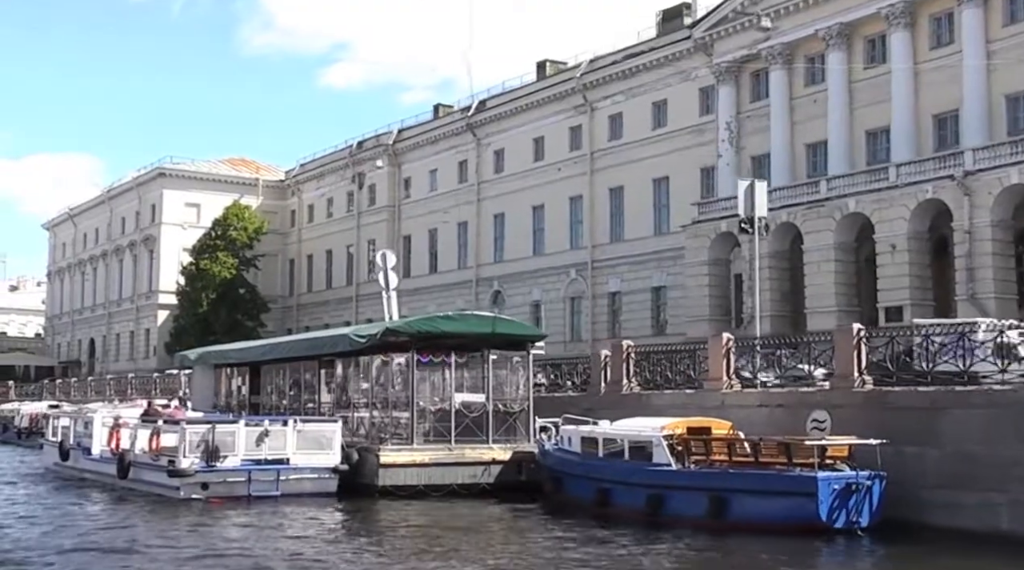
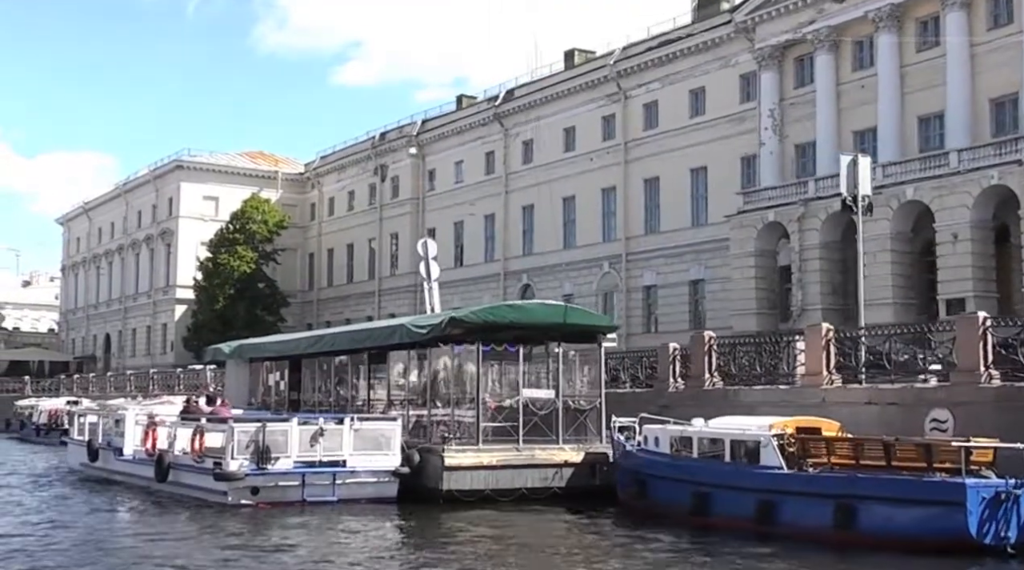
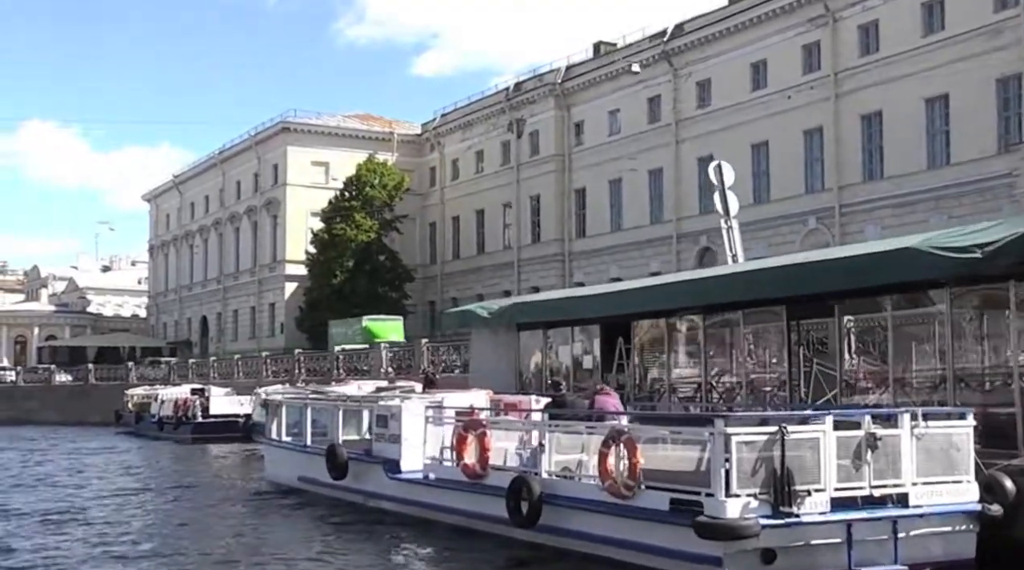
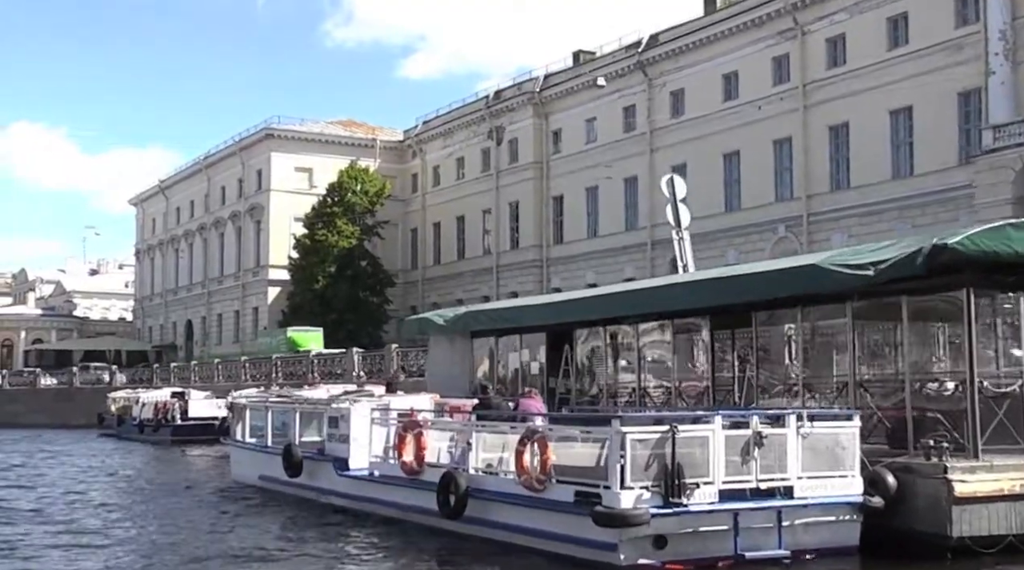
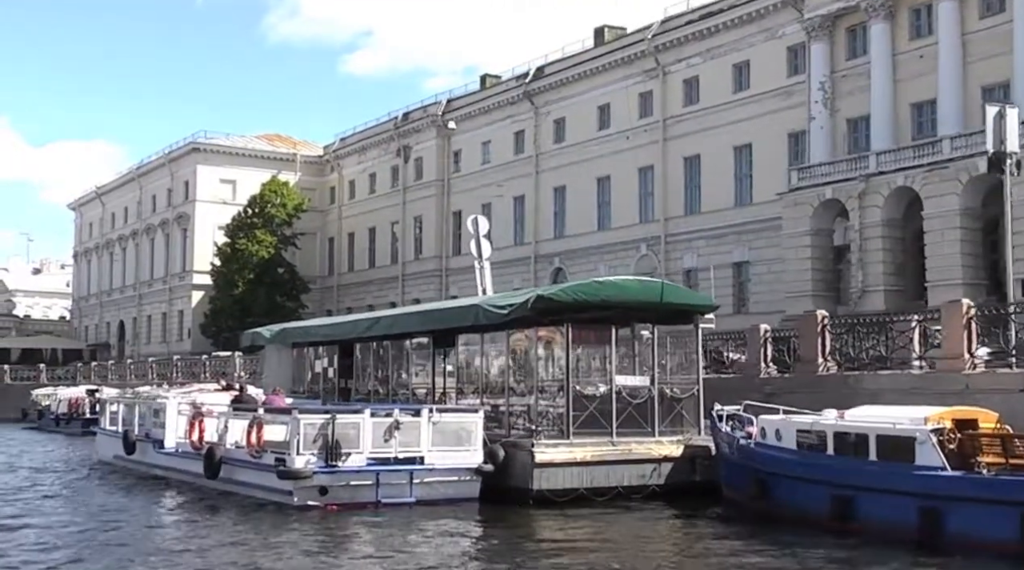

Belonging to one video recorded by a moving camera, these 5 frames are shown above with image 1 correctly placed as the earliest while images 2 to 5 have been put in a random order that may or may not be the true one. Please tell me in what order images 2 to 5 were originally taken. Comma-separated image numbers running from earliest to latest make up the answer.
2, 5, 4, 3
